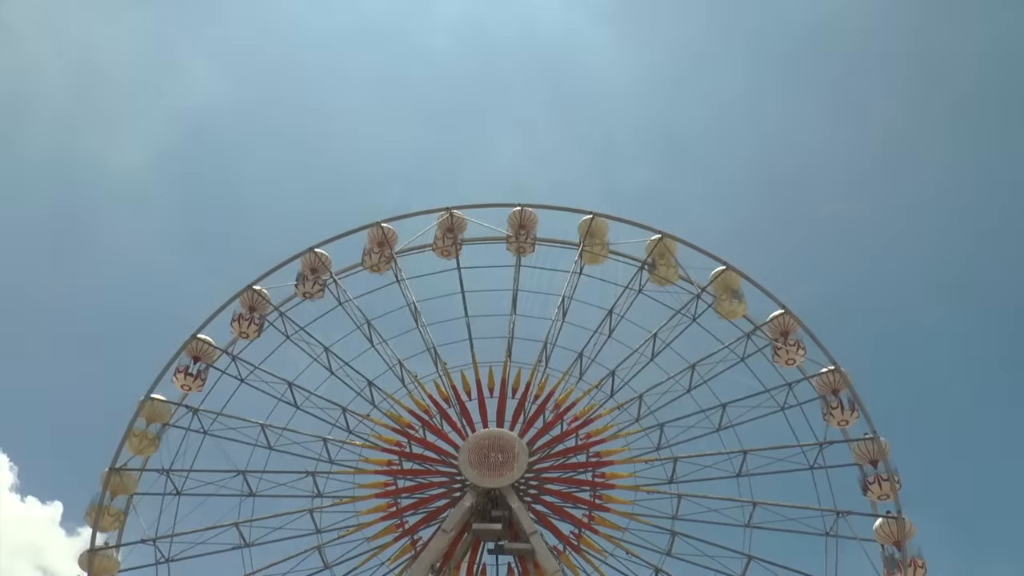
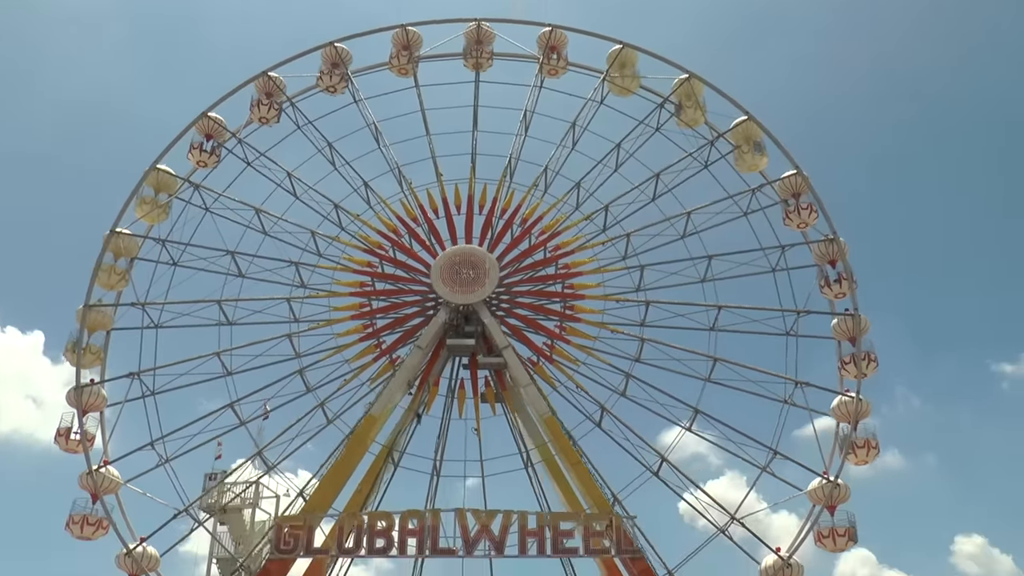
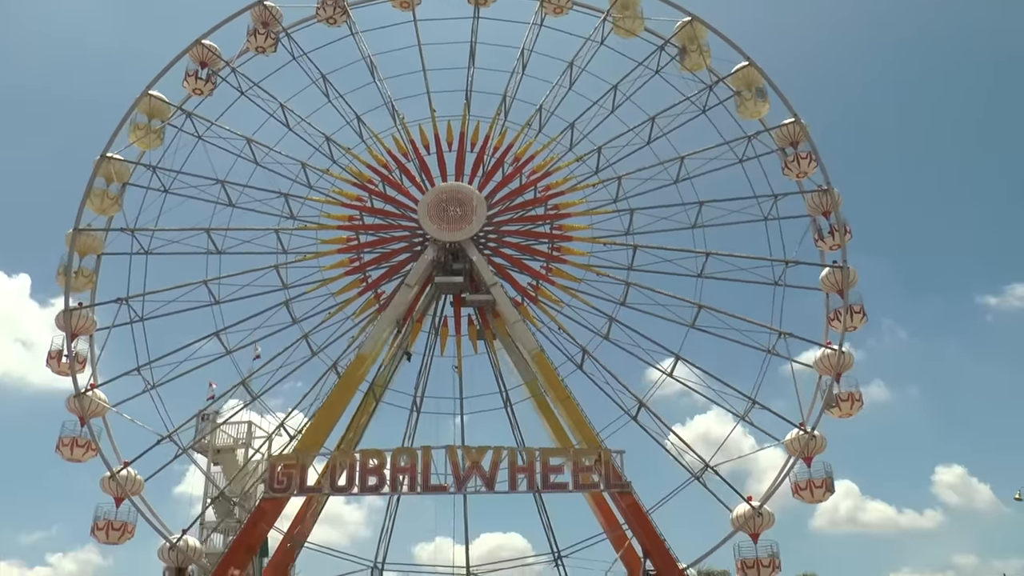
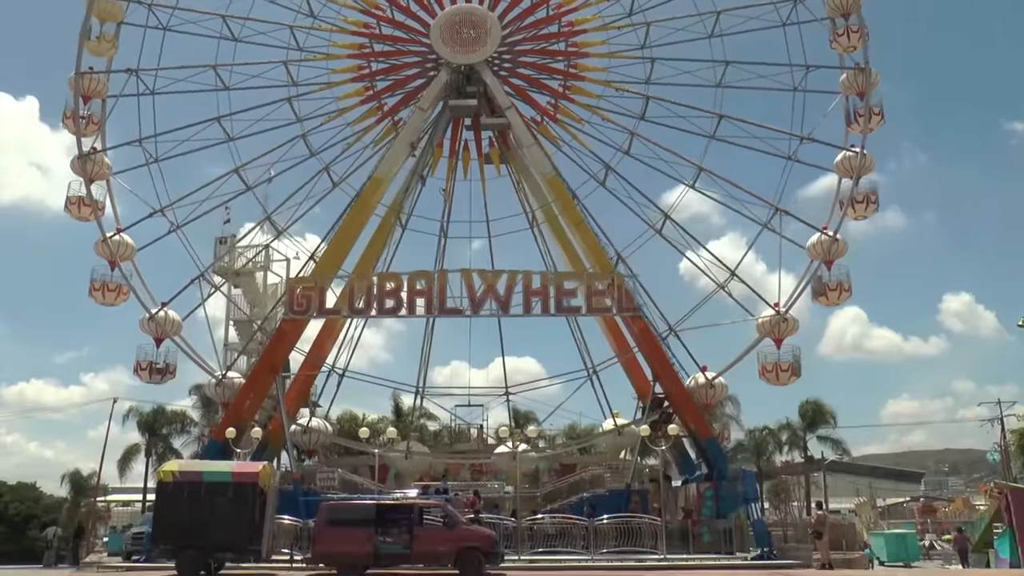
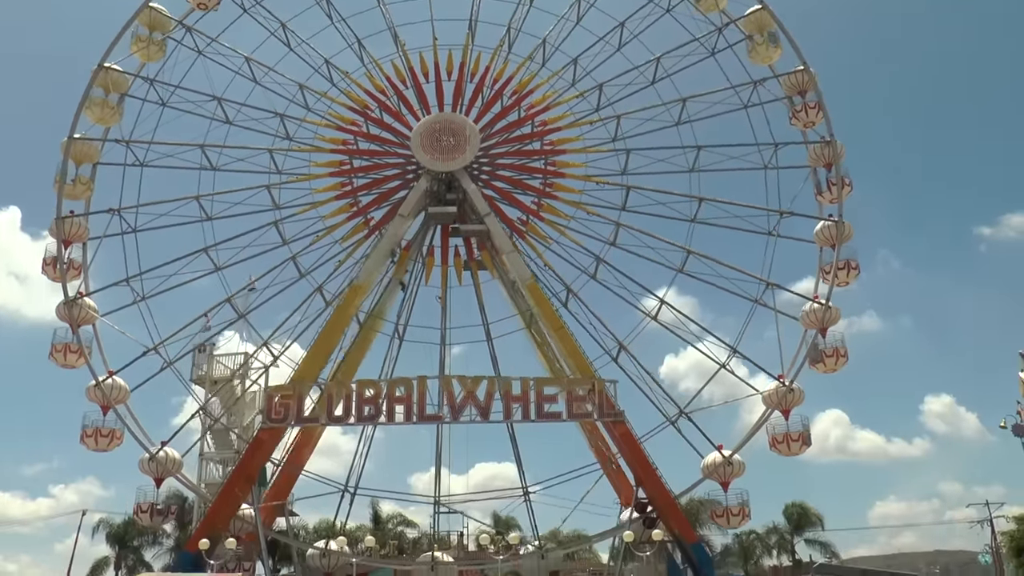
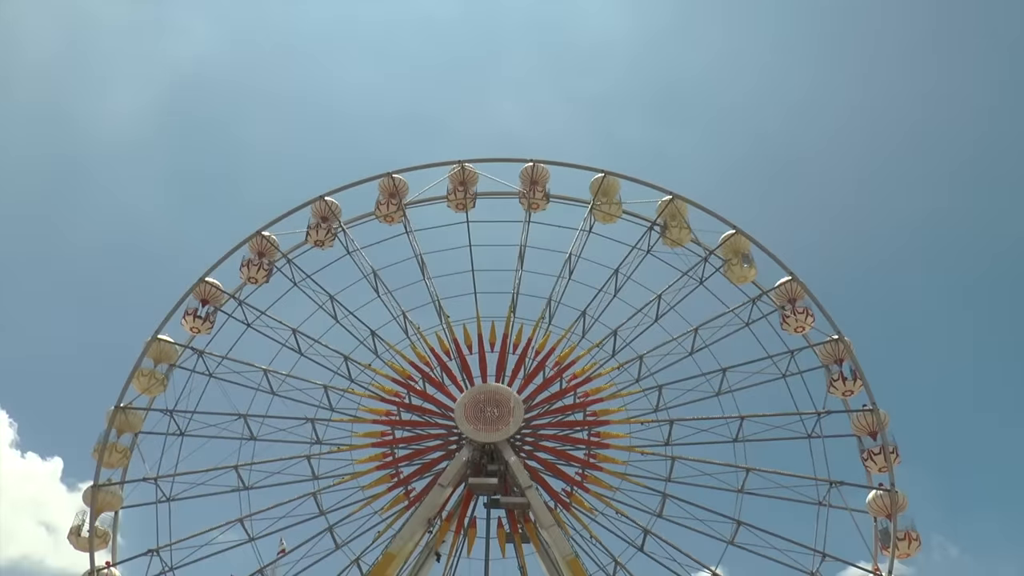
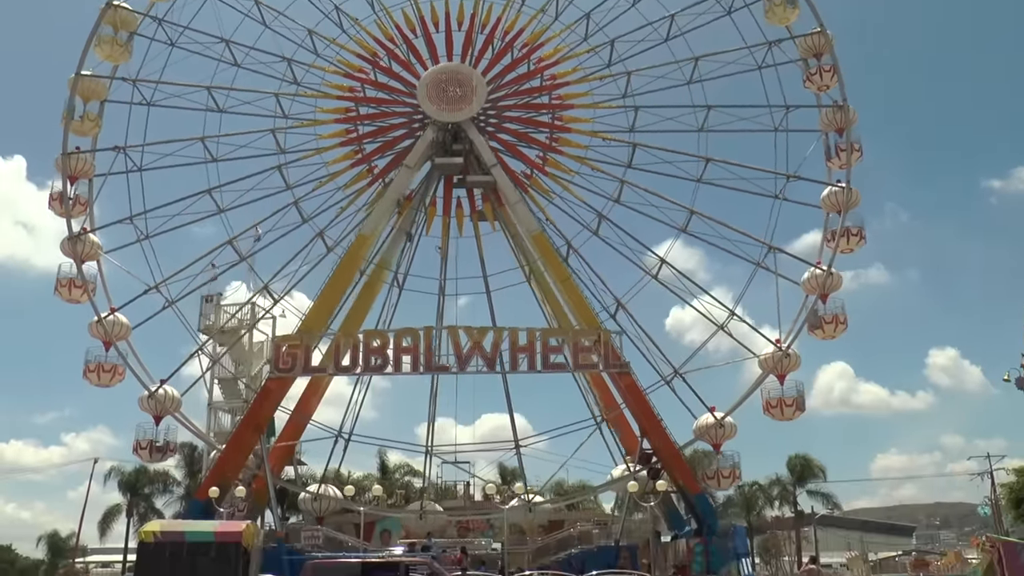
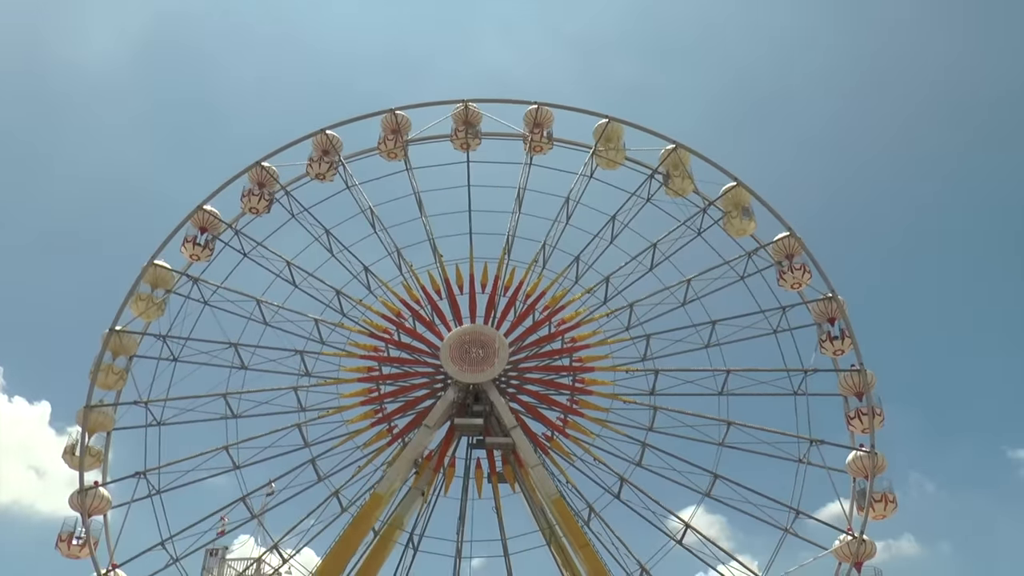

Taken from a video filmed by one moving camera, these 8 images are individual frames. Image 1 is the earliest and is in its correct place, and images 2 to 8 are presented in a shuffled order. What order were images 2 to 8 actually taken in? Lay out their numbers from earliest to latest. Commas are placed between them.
6, 8, 2, 3, 5, 7, 4
